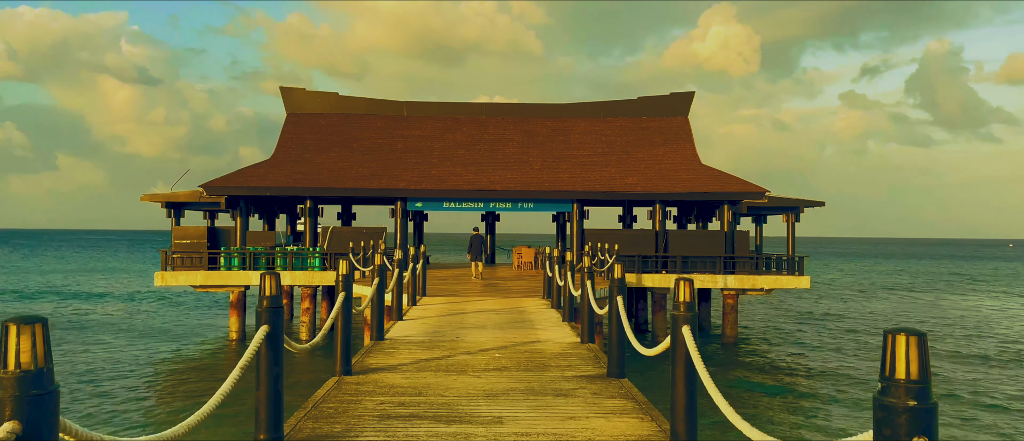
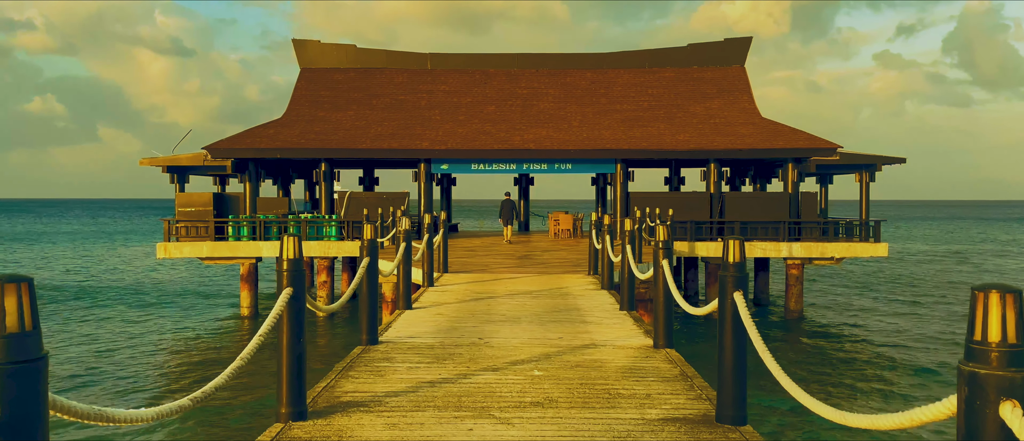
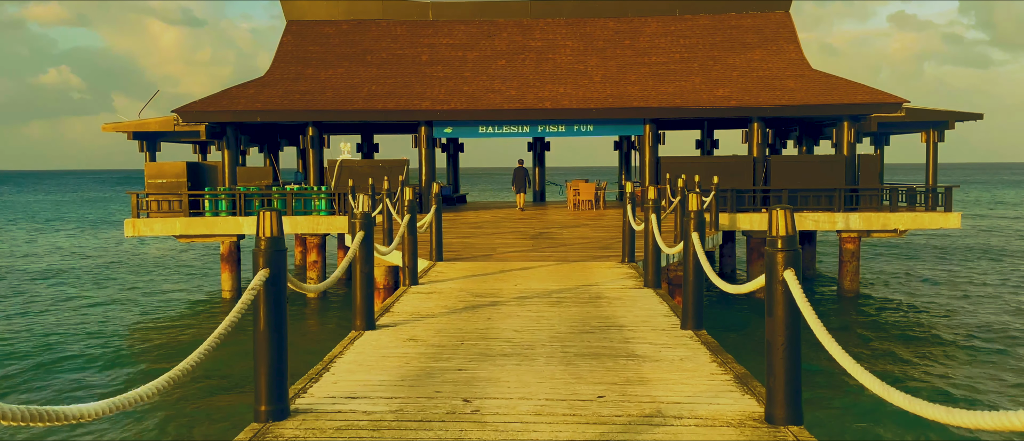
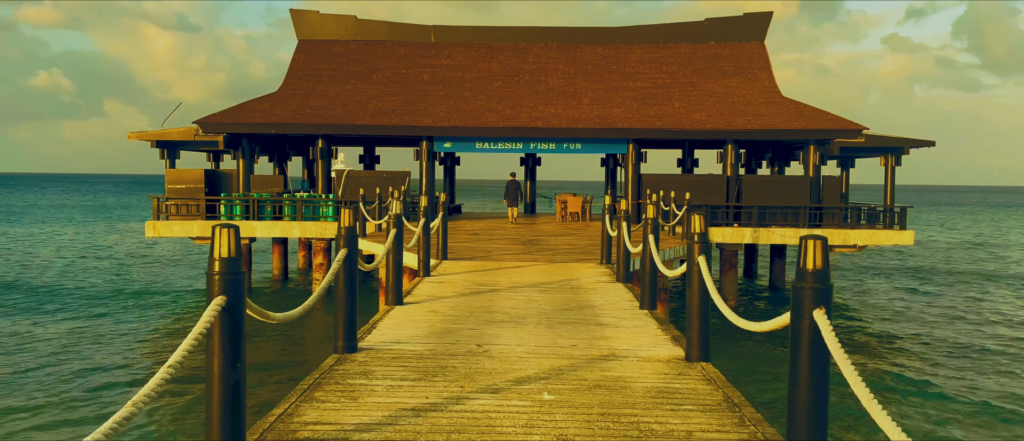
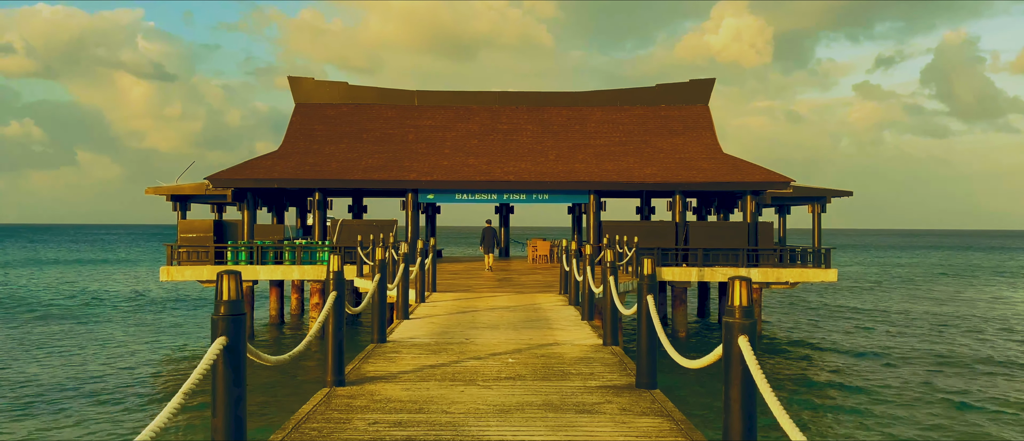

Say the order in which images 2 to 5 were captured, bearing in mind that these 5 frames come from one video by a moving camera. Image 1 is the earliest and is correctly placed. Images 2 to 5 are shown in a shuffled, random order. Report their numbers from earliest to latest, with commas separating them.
5, 2, 4, 3
